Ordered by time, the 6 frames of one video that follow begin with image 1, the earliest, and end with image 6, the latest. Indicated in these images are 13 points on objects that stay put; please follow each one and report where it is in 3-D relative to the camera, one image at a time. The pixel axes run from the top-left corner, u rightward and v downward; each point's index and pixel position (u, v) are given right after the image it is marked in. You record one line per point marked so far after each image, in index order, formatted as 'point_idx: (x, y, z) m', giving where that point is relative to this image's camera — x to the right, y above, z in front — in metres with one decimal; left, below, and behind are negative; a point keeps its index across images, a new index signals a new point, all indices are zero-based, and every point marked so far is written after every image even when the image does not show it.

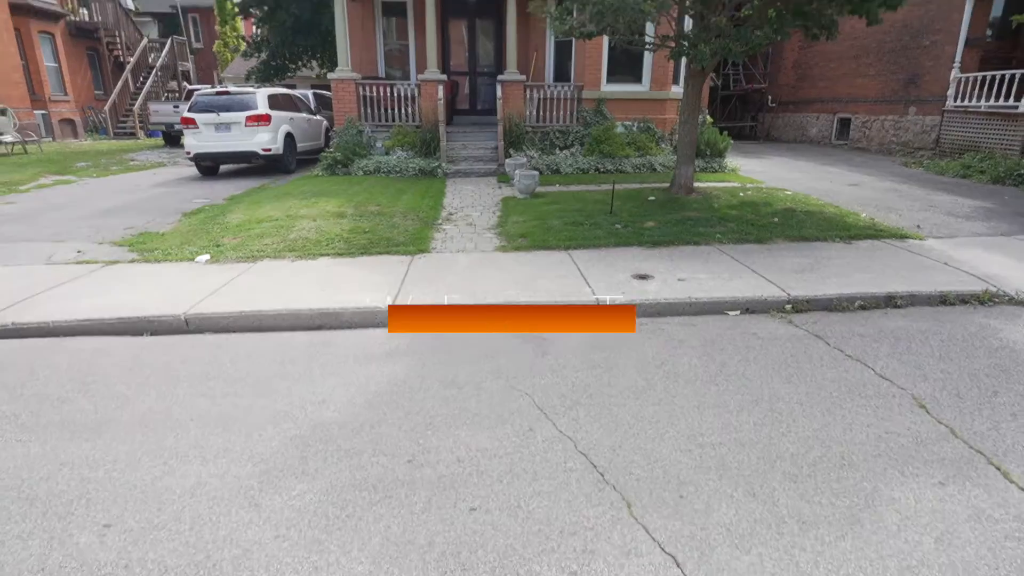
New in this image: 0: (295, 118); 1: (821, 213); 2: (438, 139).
0: (-5.9, +4.7, +15.9) m
1: (+5.0, +1.2, +9.5) m
2: (-1.8, +3.6, +13.9) m
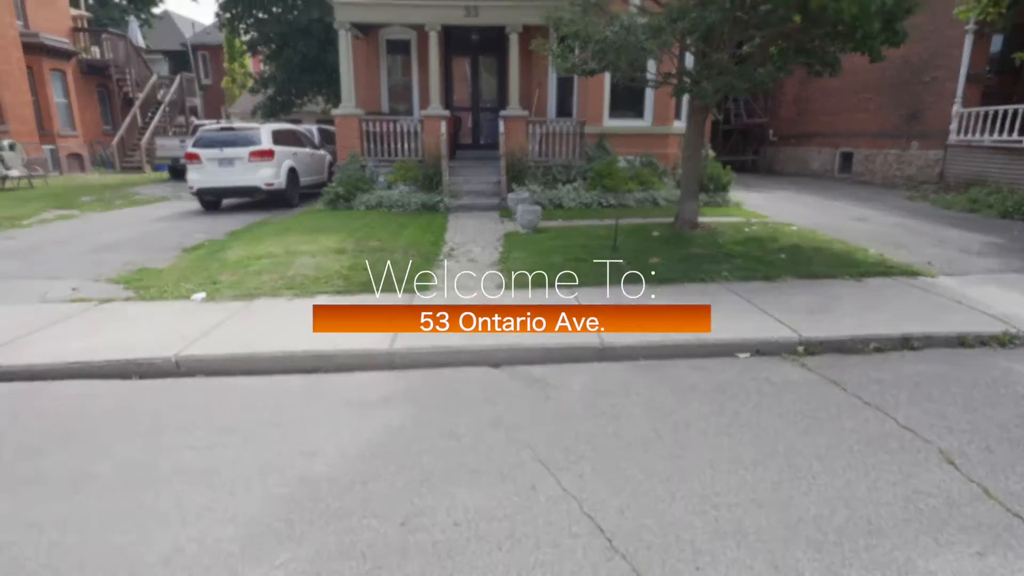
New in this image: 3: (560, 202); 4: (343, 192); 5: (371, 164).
0: (-5.9, +3.7, +16.0) m
1: (+5.1, +0.6, +9.3) m
2: (-1.7, +2.7, +13.9) m
3: (+1.1, +2.0, +13.1) m
4: (-3.9, +2.2, +13.5) m
5: (-3.6, +3.2, +14.7) m
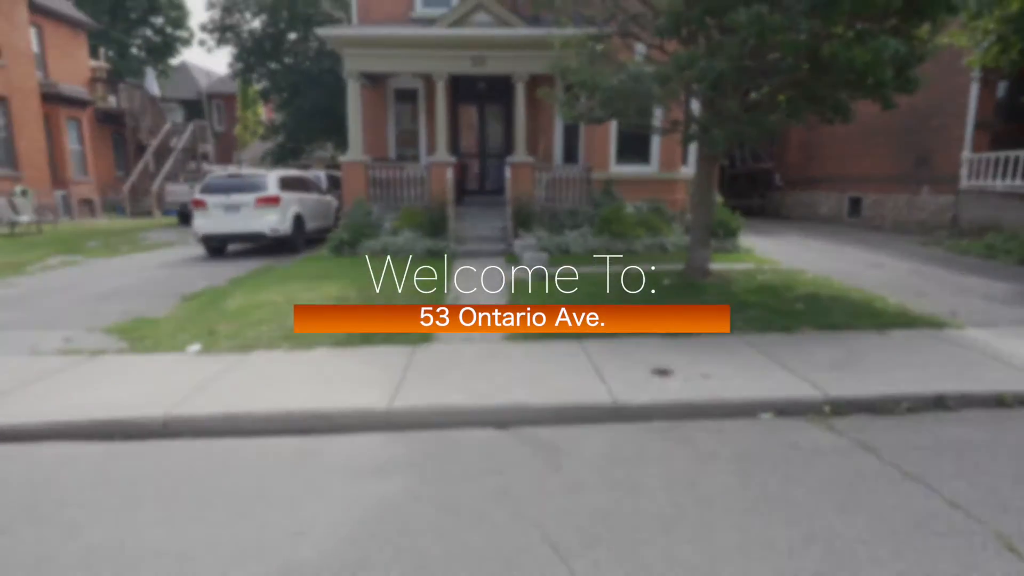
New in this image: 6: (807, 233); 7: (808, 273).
0: (-5.7, +2.5, +16.0) m
1: (+5.2, -0.2, +9.0) m
2: (-1.6, +1.6, +13.8) m
3: (+1.2, +0.9, +12.9) m
4: (-3.8, +1.1, +13.4) m
5: (-3.4, +2.0, +14.7) m
6: (+9.1, +1.7, +17.8) m
7: (+5.5, +0.3, +10.8) m
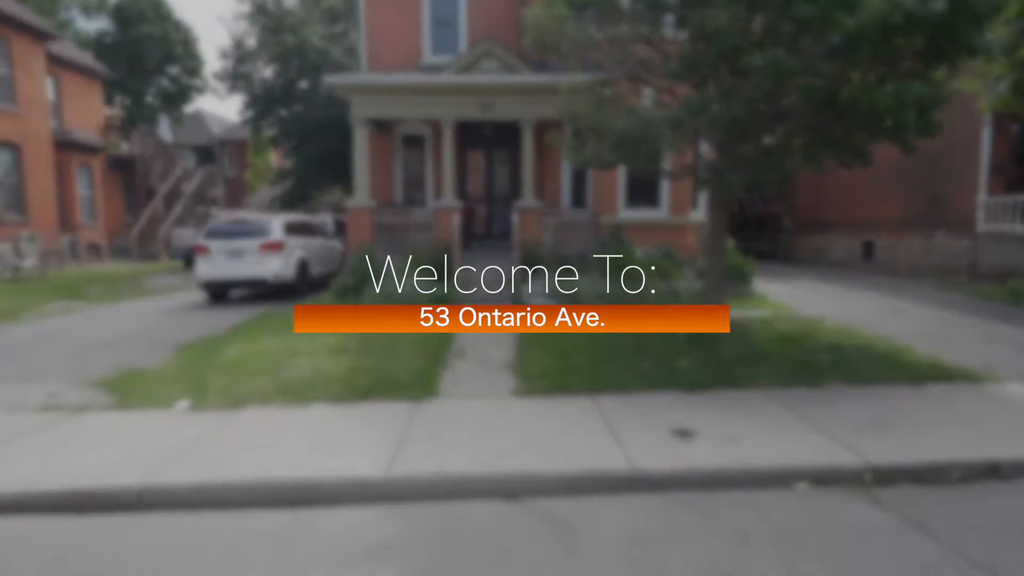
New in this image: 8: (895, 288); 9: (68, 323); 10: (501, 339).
0: (-5.5, +1.2, +15.8) m
1: (+5.3, -0.9, +8.5) m
2: (-1.4, +0.5, +13.5) m
3: (+1.4, -0.1, +12.6) m
4: (-3.6, +0.1, +13.1) m
5: (-3.3, +0.8, +14.4) m
6: (+9.3, +0.3, +17.4) m
7: (+5.7, -0.6, +10.4) m
8: (+10.0, 0.0, +15.2) m
9: (-9.3, -0.7, +12.1) m
10: (-0.2, -0.9, +9.7) m
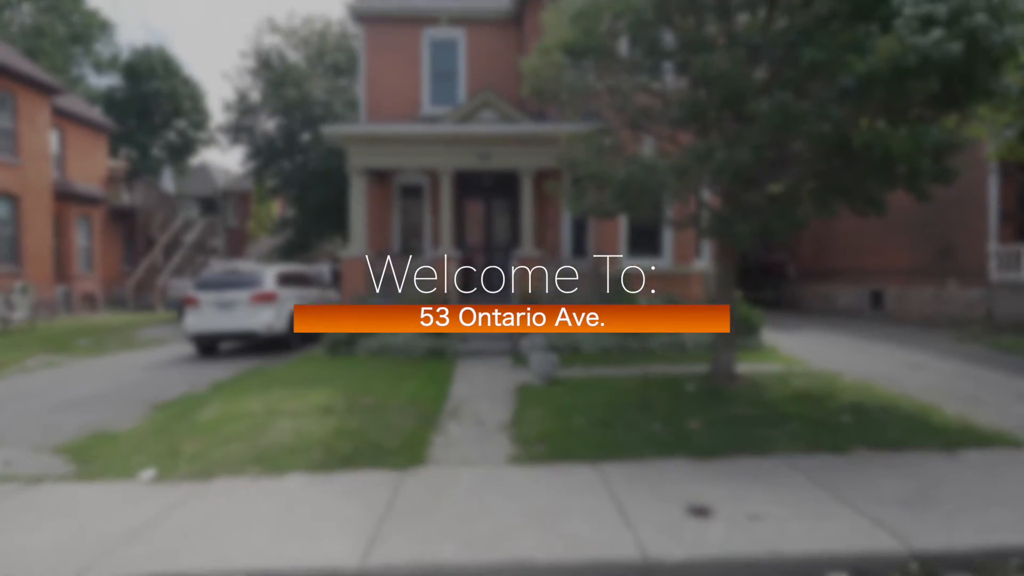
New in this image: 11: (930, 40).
0: (-5.5, -0.2, +15.4) m
1: (+5.3, -1.6, +7.9) m
2: (-1.4, -0.6, +13.0) m
3: (+1.4, -1.2, +12.0) m
4: (-3.6, -1.1, +12.6) m
5: (-3.3, -0.4, +14.0) m
6: (+9.3, -1.2, +16.9) m
7: (+5.6, -1.5, +9.8) m
8: (+10.0, -1.3, +14.6) m
9: (-9.3, -1.8, +11.5) m
10: (-0.2, -1.7, +9.1) m
11: (+3.9, +2.3, +5.4) m
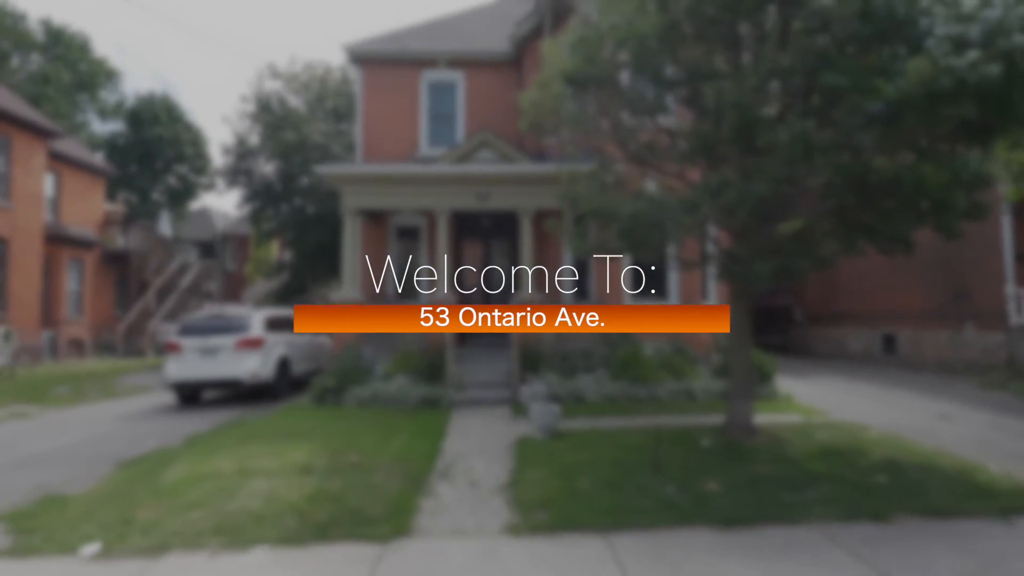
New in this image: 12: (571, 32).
0: (-5.5, -1.3, +14.7) m
1: (+5.2, -2.2, +7.1) m
2: (-1.5, -1.6, +12.3) m
3: (+1.3, -2.1, +11.3) m
4: (-3.7, -2.0, +11.9) m
5: (-3.3, -1.5, +13.3) m
6: (+9.3, -2.4, +16.1) m
7: (+5.6, -2.2, +9.0) m
8: (+10.0, -2.4, +13.9) m
9: (-9.3, -2.7, +10.7) m
10: (-0.2, -2.4, +8.4) m
11: (+3.9, +1.9, +4.9) m
12: (+0.8, +3.5, +7.9) m
